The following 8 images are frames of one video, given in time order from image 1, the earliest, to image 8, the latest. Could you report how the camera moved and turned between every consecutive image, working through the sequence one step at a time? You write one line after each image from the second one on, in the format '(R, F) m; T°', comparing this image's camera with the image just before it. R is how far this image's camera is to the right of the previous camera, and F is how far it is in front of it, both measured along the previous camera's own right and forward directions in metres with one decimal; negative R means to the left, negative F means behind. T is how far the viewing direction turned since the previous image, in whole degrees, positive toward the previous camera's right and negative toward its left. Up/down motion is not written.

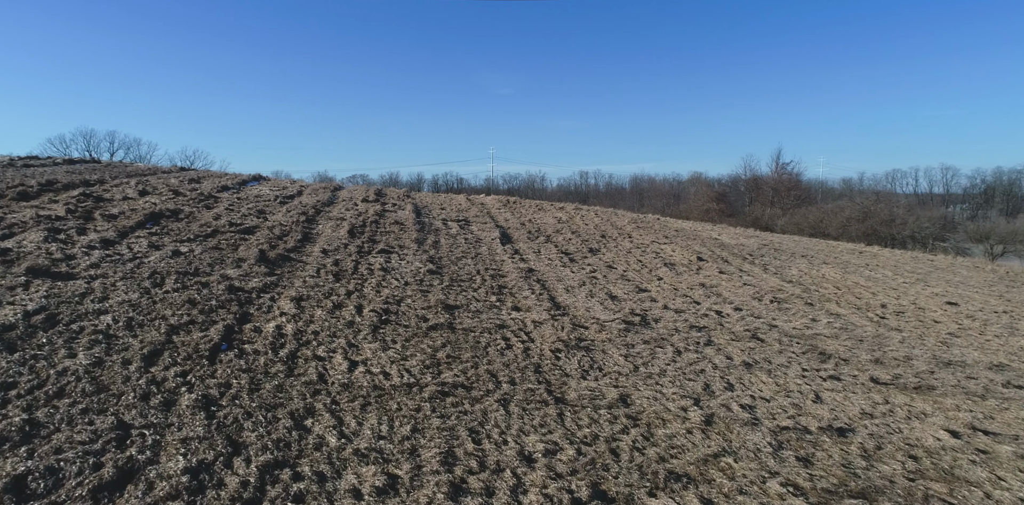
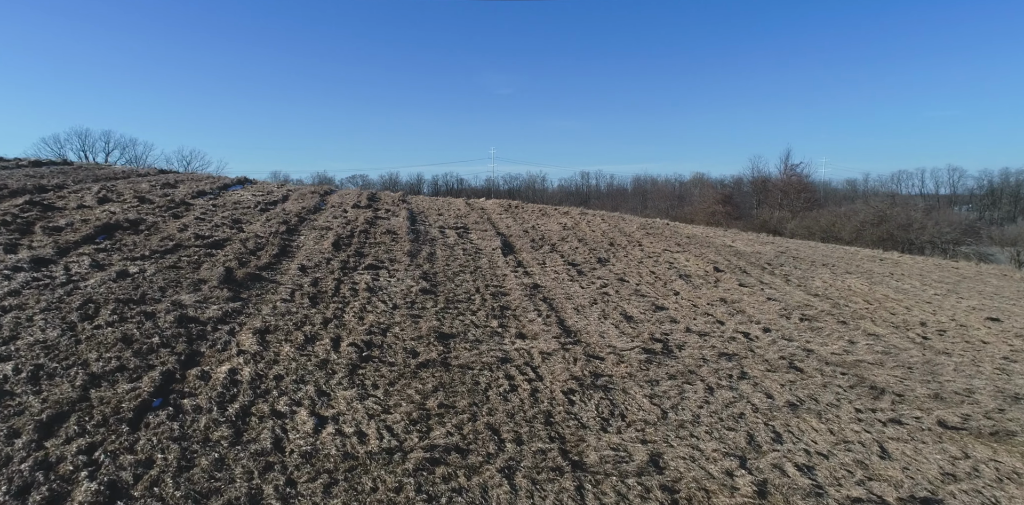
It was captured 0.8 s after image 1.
(-0.1, +1.3) m; 0°
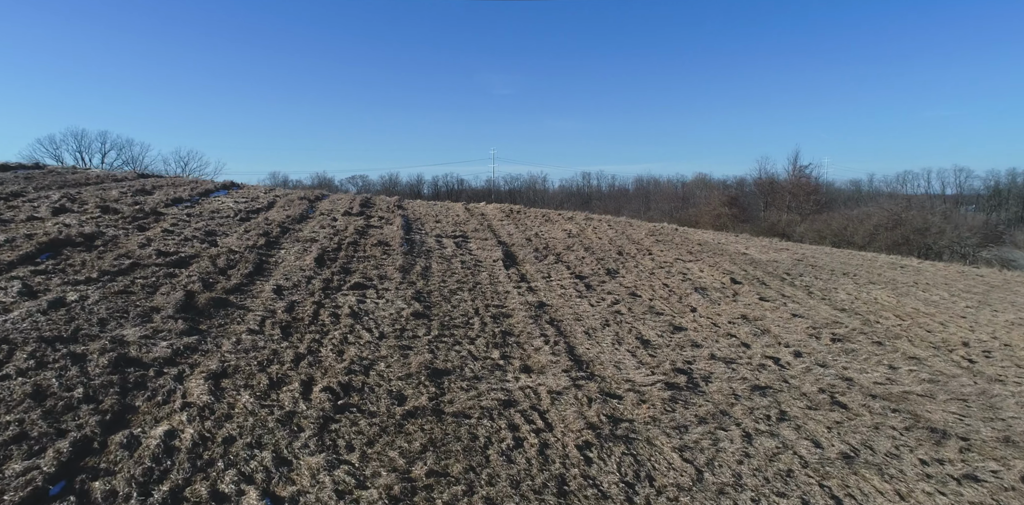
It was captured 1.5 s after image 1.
(0.0, +1.2) m; 0°
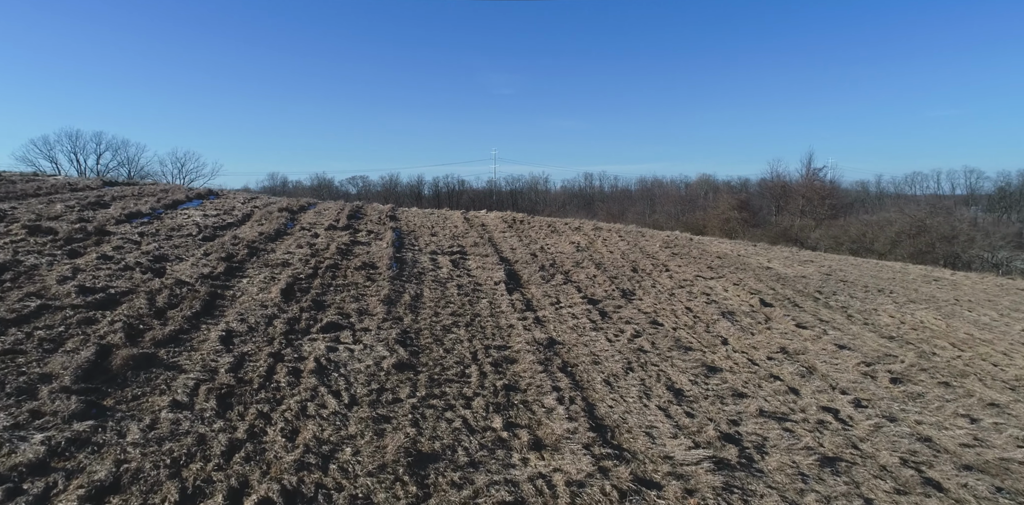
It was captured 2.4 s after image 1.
(-0.1, +1.7) m; 0°
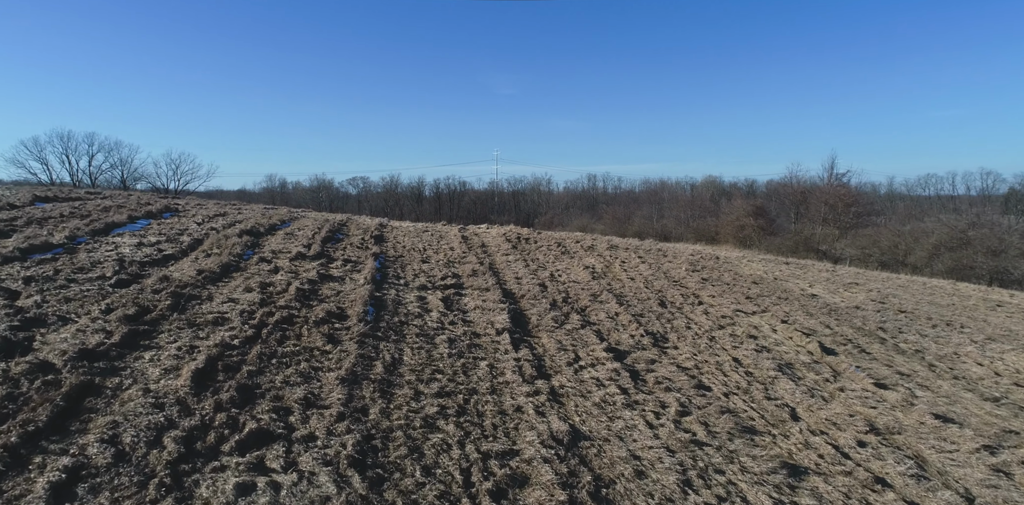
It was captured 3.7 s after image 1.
(-0.1, +2.7) m; 0°
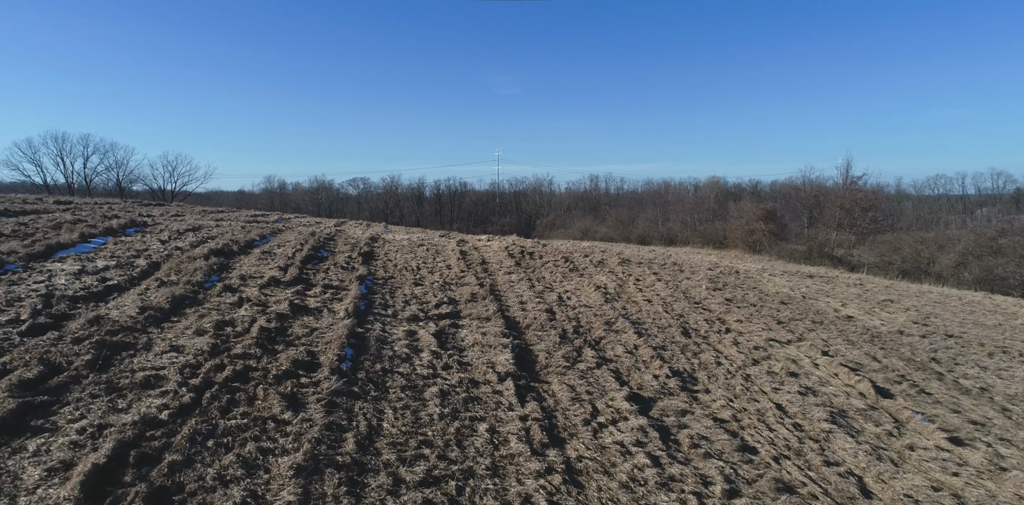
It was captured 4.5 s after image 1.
(-0.1, +1.6) m; 0°
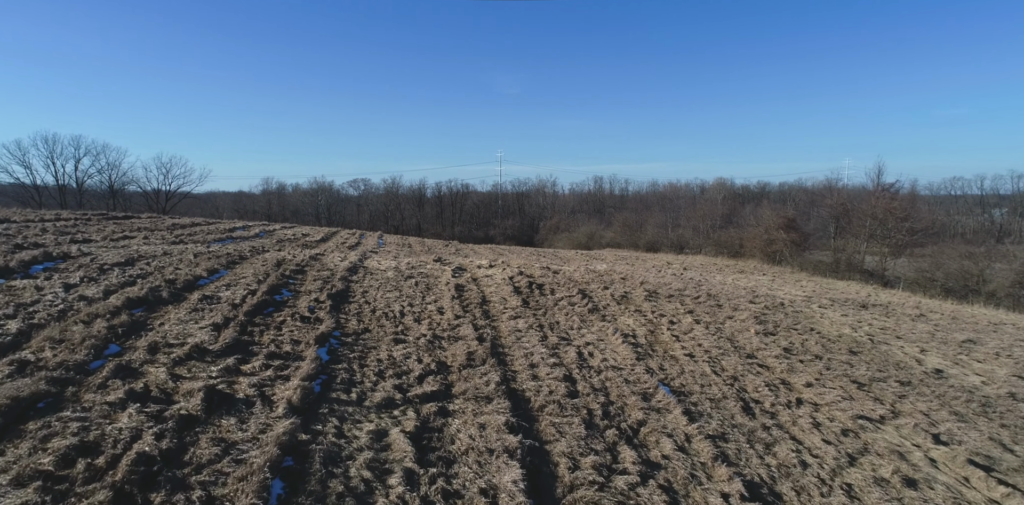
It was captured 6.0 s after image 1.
(-0.1, +3.0) m; 0°
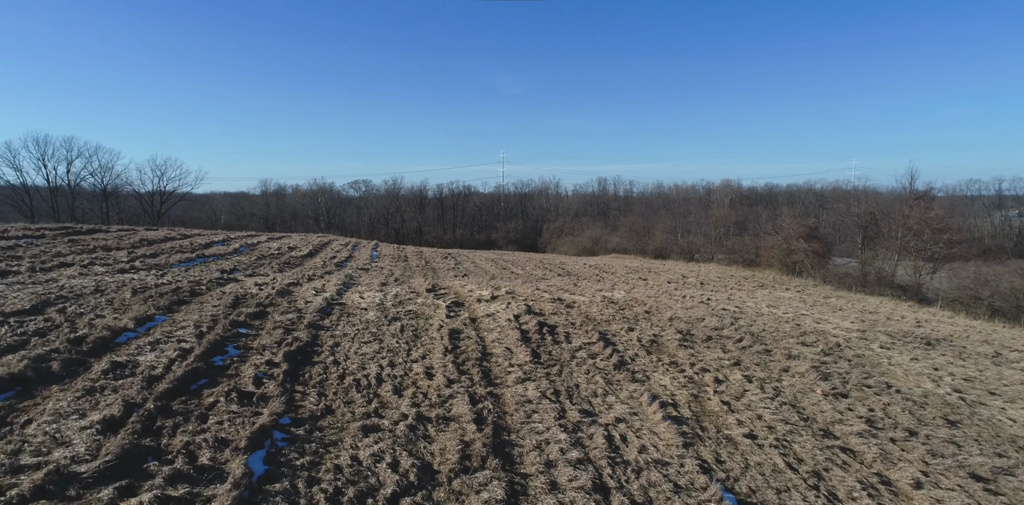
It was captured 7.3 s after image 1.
(-0.1, +2.7) m; 0°
